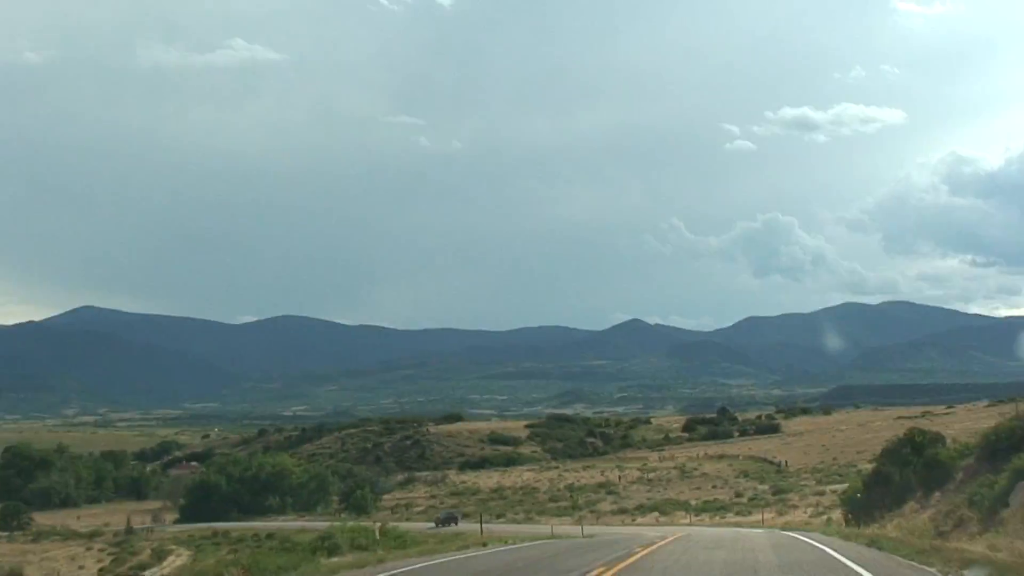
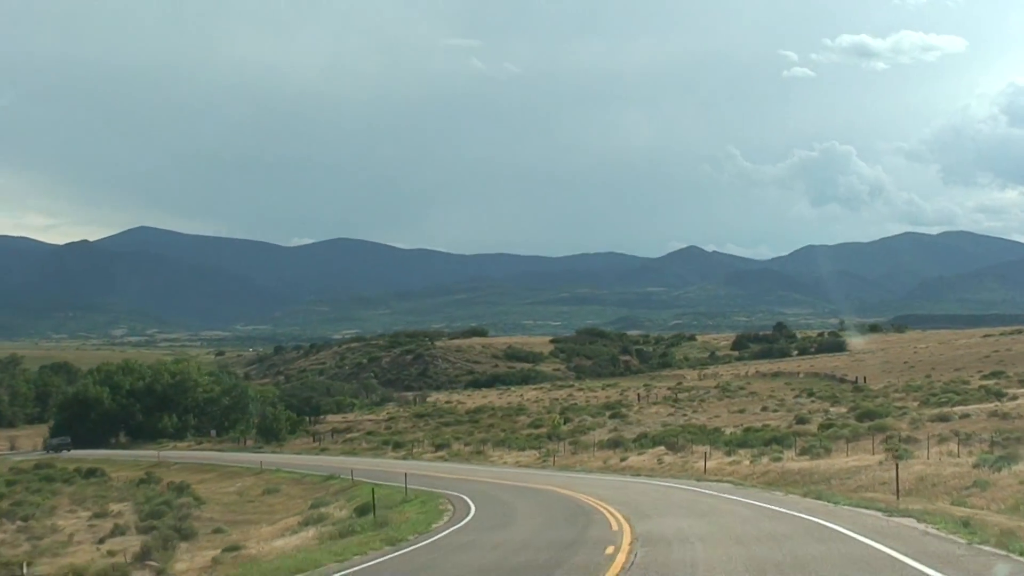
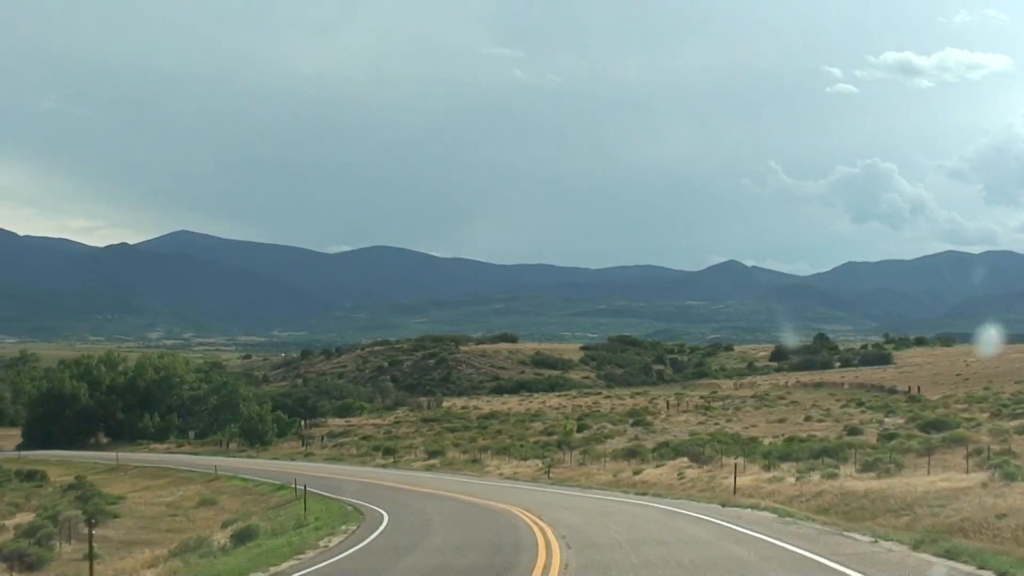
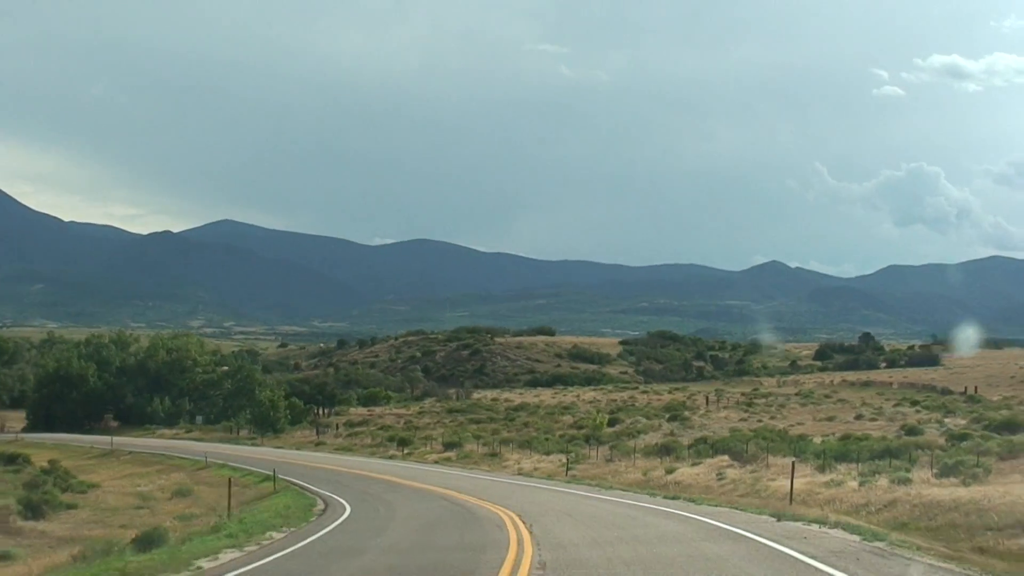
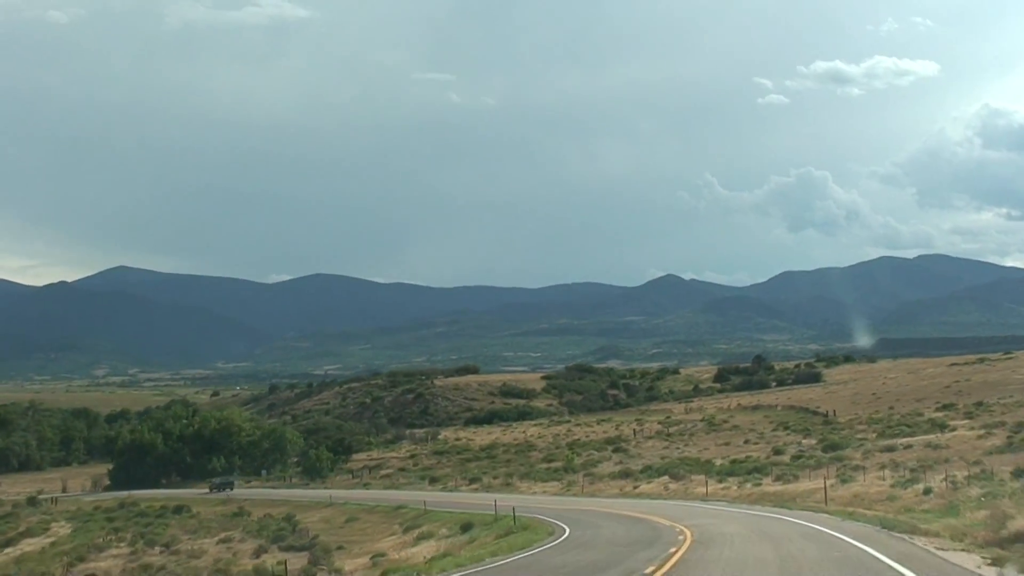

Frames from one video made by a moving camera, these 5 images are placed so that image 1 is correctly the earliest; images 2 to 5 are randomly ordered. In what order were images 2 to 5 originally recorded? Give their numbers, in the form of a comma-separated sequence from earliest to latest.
5, 2, 3, 4
